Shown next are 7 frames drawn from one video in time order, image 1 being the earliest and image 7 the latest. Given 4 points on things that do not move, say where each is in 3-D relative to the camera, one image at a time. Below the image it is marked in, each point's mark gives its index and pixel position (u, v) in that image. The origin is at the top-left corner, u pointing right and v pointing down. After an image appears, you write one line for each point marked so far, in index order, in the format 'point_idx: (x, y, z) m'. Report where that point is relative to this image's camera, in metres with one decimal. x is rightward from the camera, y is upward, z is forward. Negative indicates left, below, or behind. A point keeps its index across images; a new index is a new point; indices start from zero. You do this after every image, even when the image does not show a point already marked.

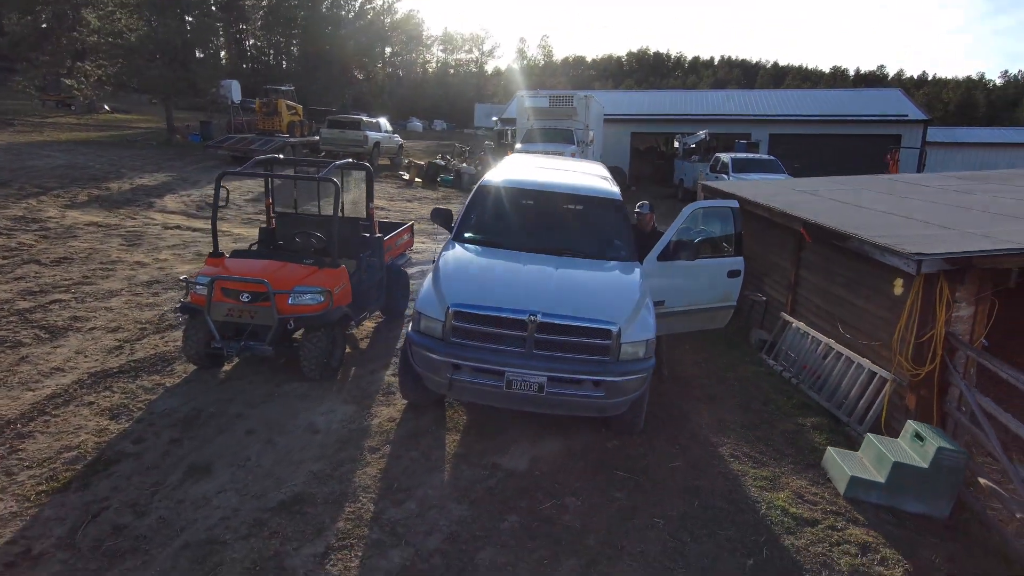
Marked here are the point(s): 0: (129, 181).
0: (-9.3, +2.6, +15.4) m
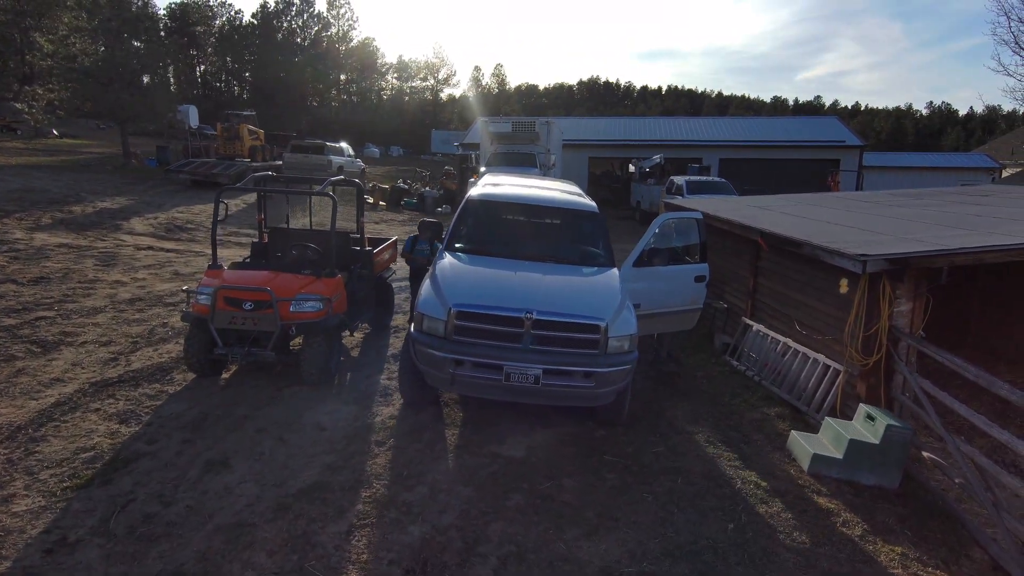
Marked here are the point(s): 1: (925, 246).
0: (-10.1, +2.0, +15.3) m
1: (+3.4, +0.3, +5.2) m
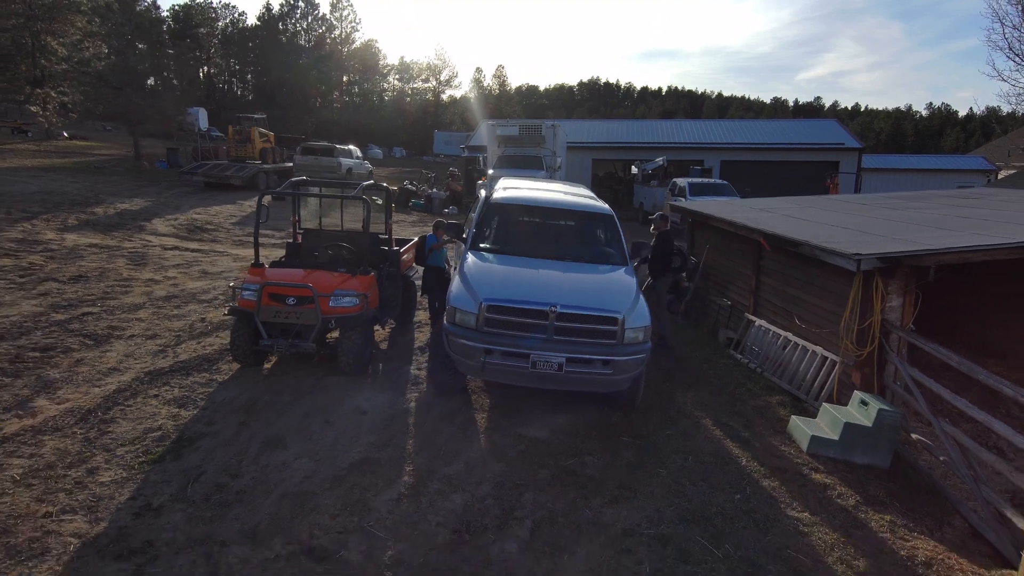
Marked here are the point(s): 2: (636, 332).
0: (-9.9, +2.0, +15.7) m
1: (+3.6, +0.4, +5.7) m
2: (+1.0, -0.4, +5.3) m
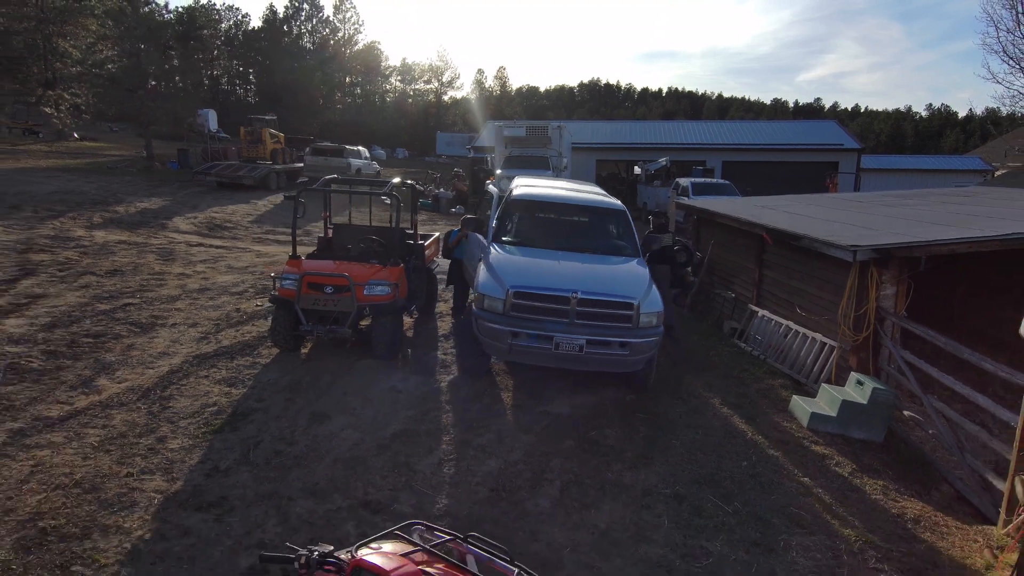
0: (-9.7, +2.1, +16.2) m
1: (+3.8, +0.5, +6.1) m
2: (+1.2, -0.3, +5.7) m
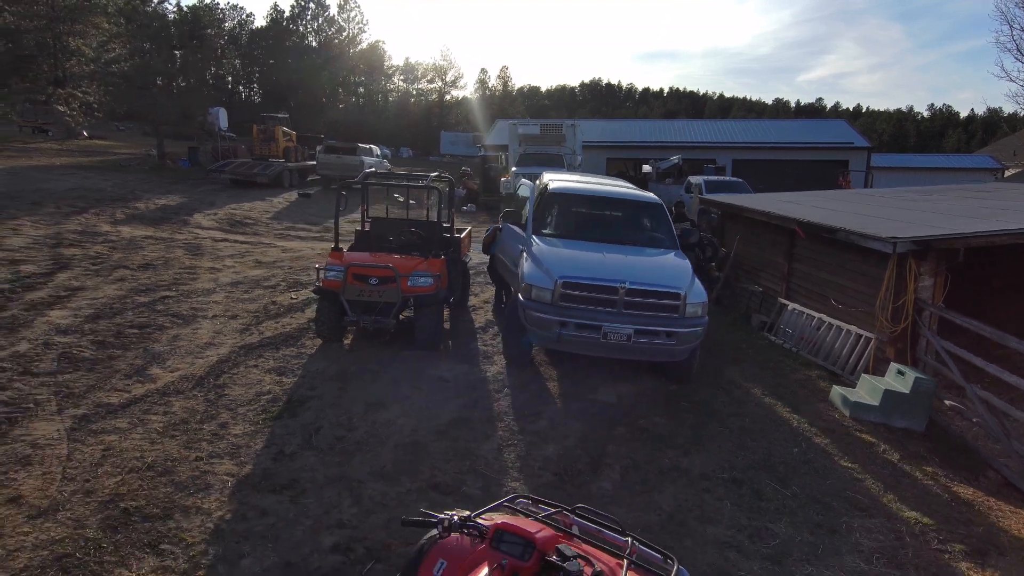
0: (-9.2, +2.2, +16.3) m
1: (+4.2, +0.6, +6.2) m
2: (+1.7, -0.2, +5.8) m
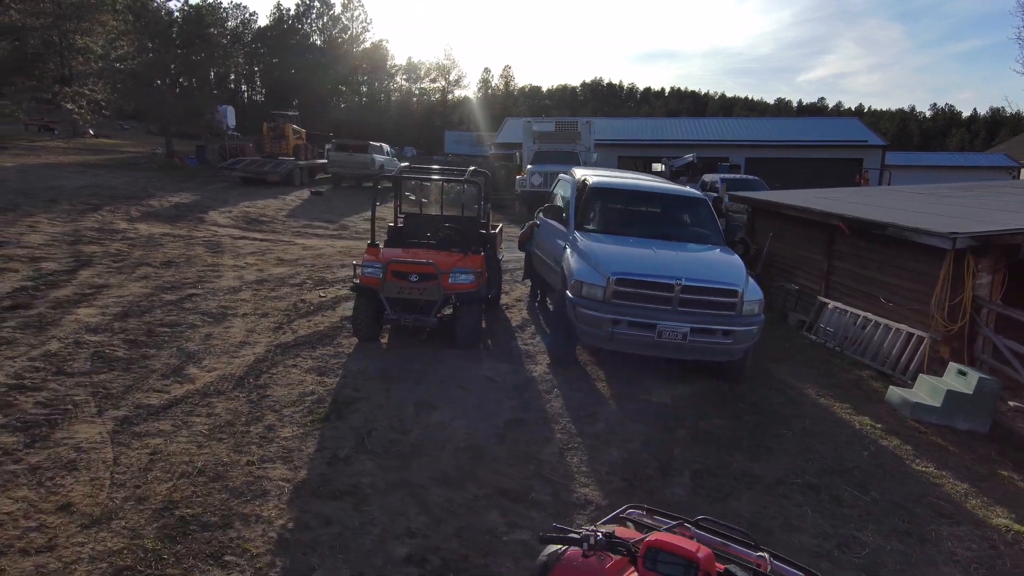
0: (-8.8, +2.2, +16.1) m
1: (+4.6, +0.6, +6.0) m
2: (+2.1, -0.1, +5.6) m
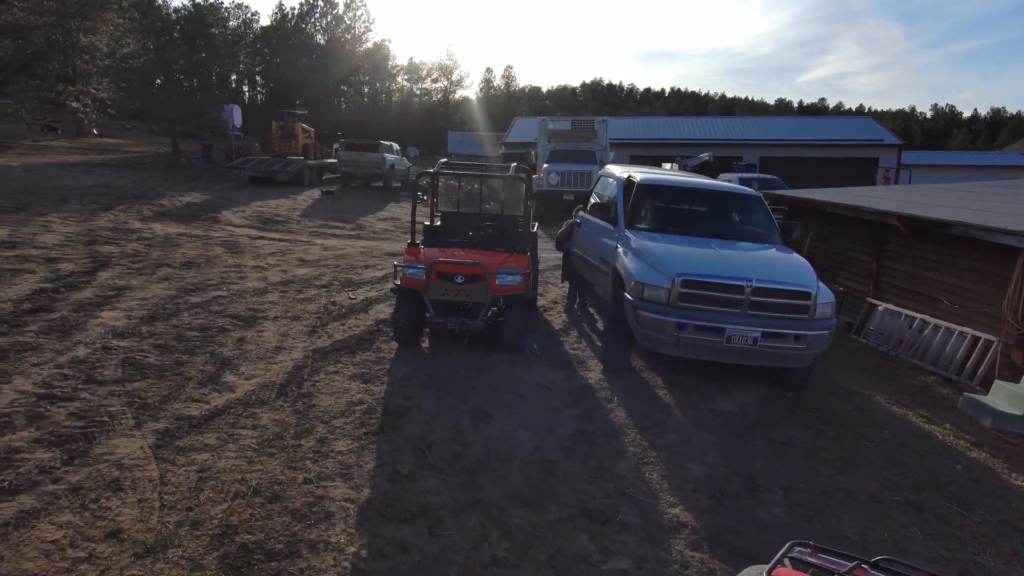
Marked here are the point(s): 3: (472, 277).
0: (-8.3, +2.2, +15.7) m
1: (+5.1, +0.6, +5.7) m
2: (+2.6, -0.2, +5.3) m
3: (-0.4, +0.1, +5.9) m
